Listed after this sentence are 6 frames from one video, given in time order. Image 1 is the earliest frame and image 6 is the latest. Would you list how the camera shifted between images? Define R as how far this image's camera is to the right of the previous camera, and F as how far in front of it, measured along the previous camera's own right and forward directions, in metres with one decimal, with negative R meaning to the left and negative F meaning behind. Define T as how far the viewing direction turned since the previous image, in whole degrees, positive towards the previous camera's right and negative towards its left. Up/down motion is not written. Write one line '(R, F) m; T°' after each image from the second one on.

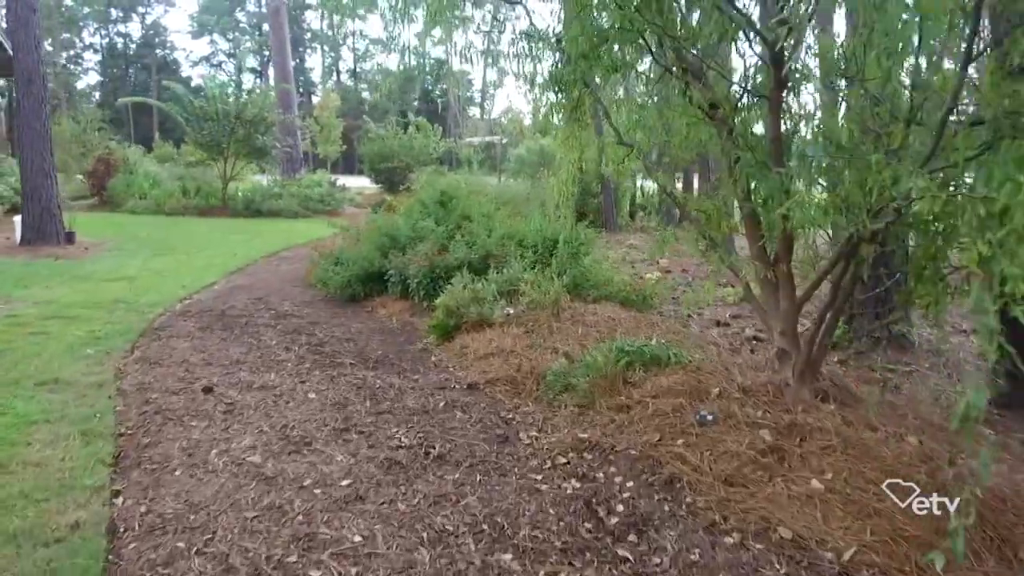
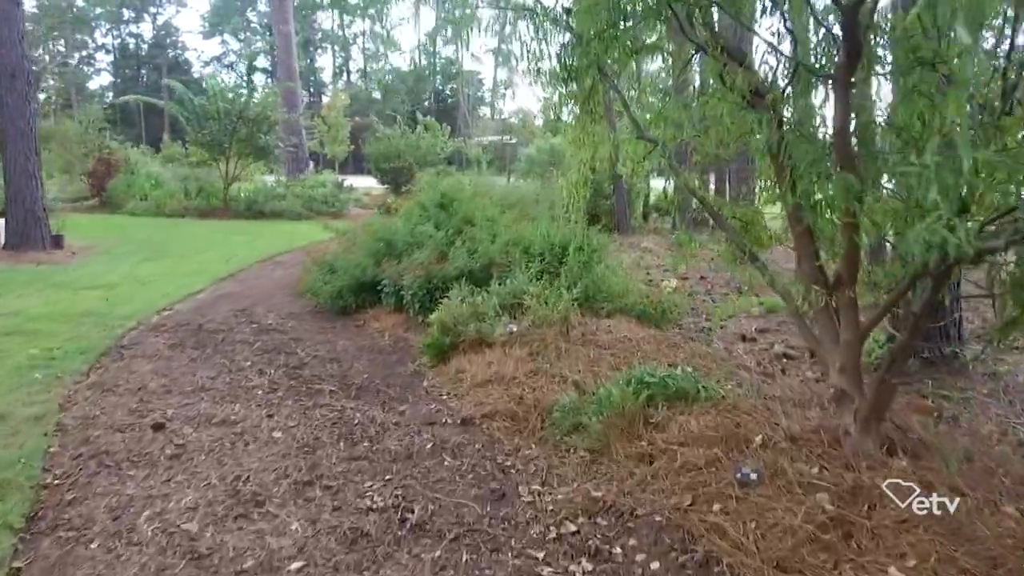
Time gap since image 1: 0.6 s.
(+0.1, +0.7) m; -1°
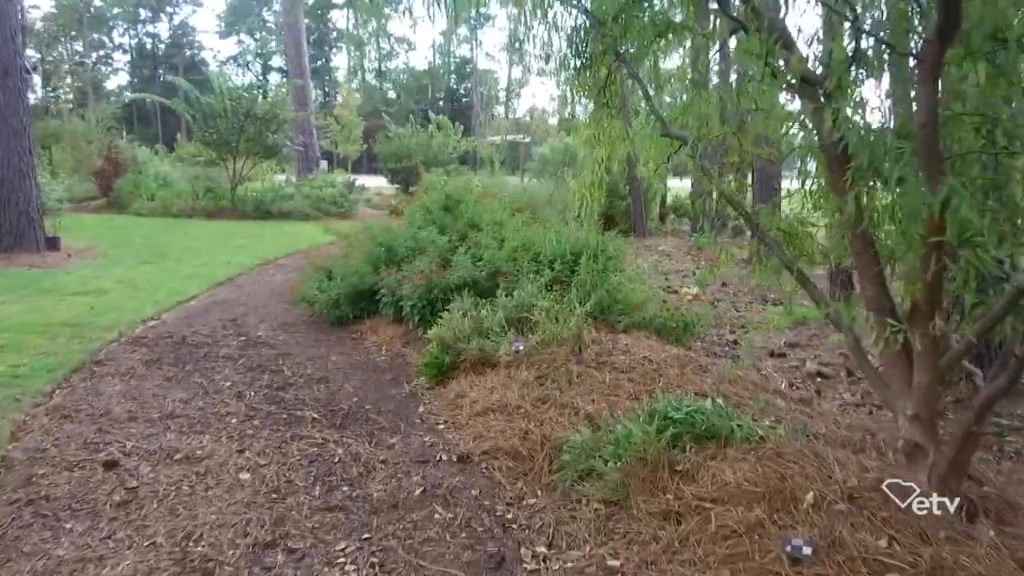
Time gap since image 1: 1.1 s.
(+0.1, +0.6) m; -1°
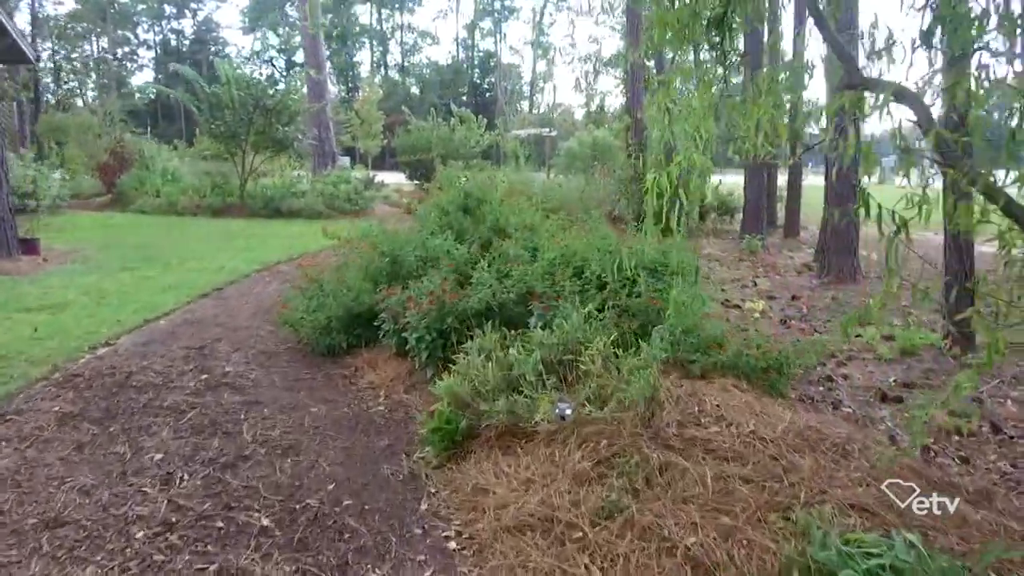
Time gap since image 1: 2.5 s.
(-0.1, +1.5) m; -2°
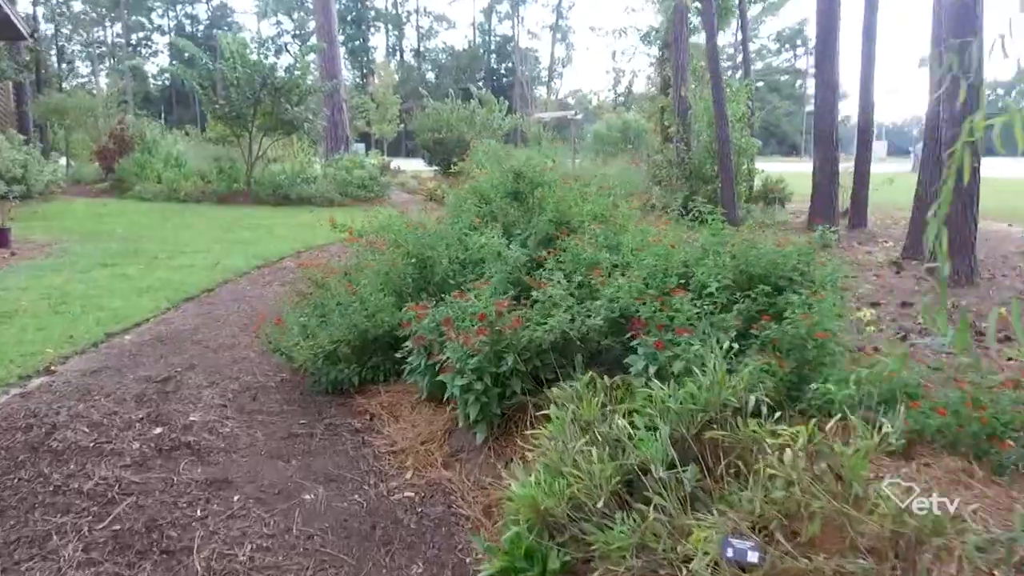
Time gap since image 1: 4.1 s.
(-0.3, +1.6) m; -1°
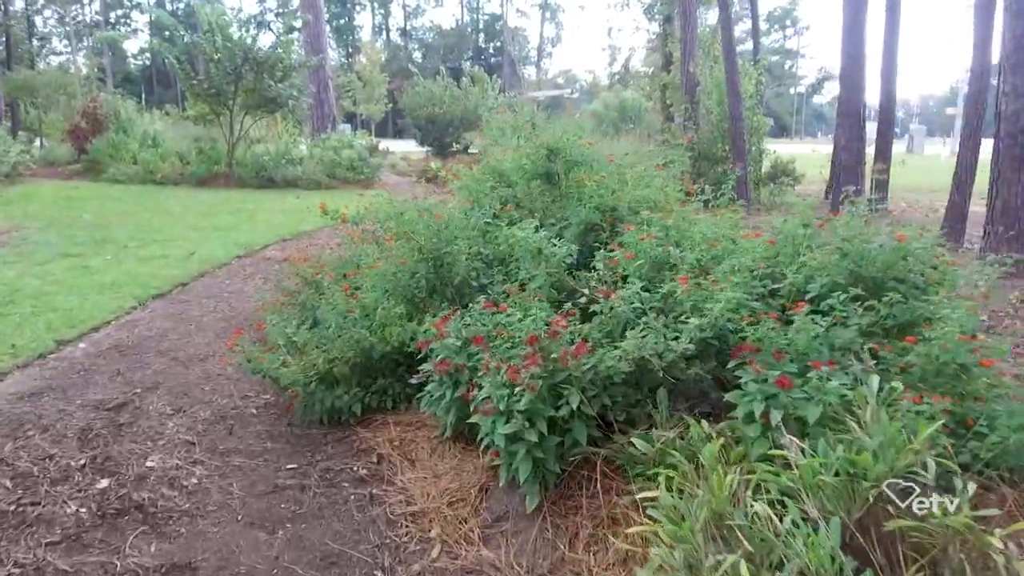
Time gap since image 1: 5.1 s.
(-0.2, +0.8) m; +1°
